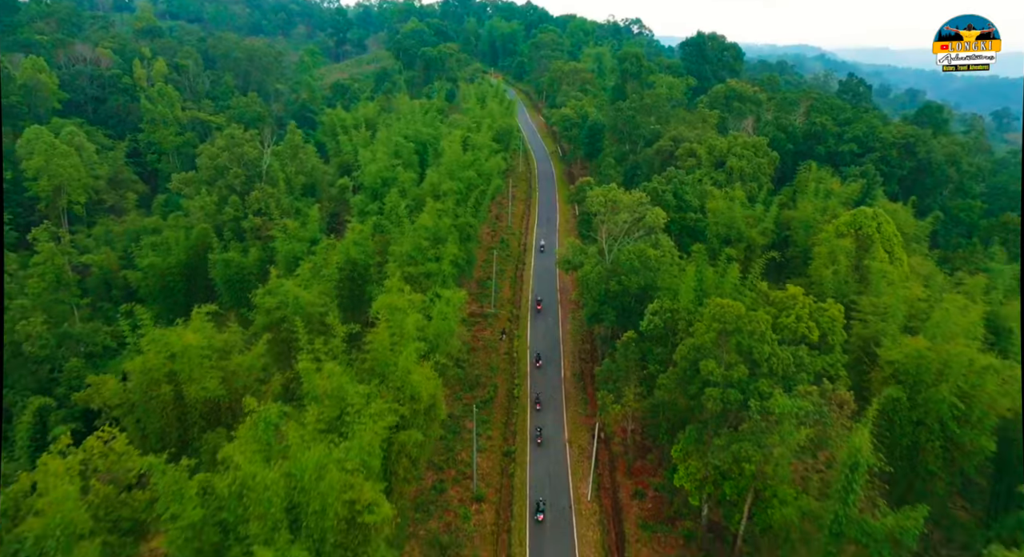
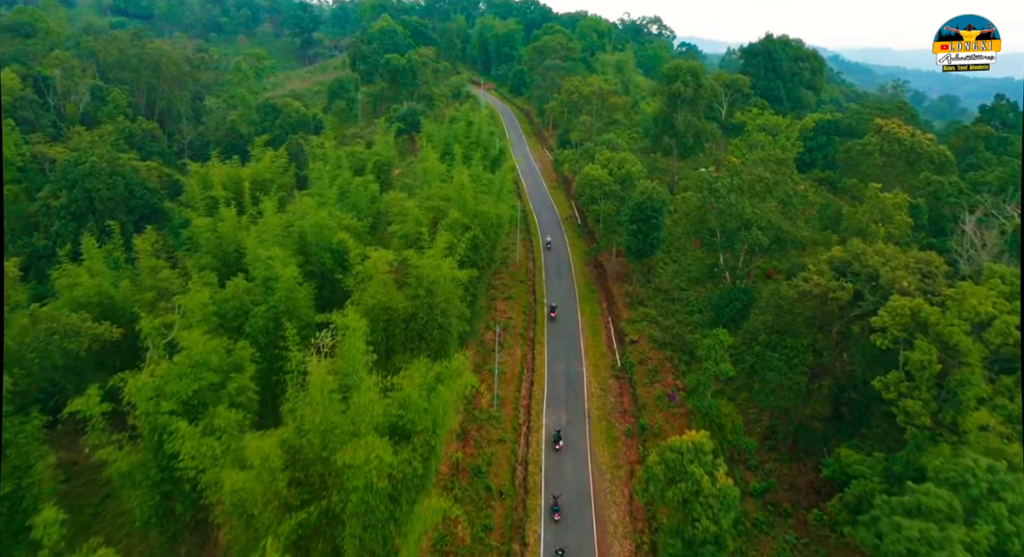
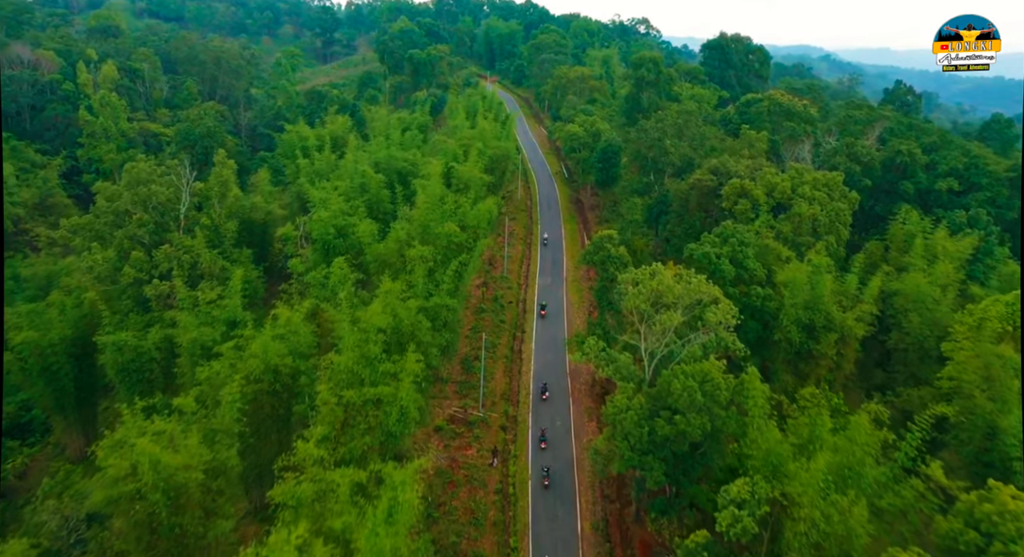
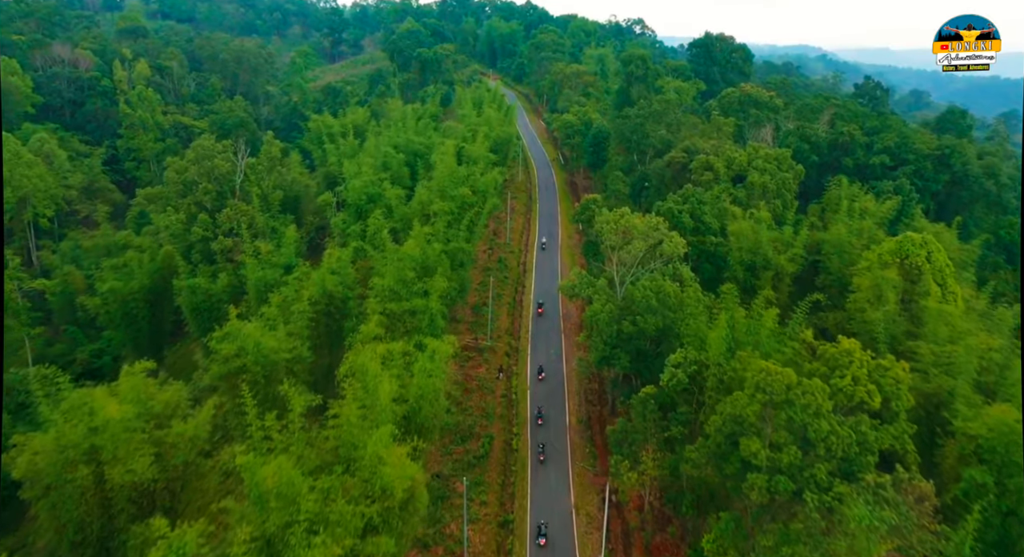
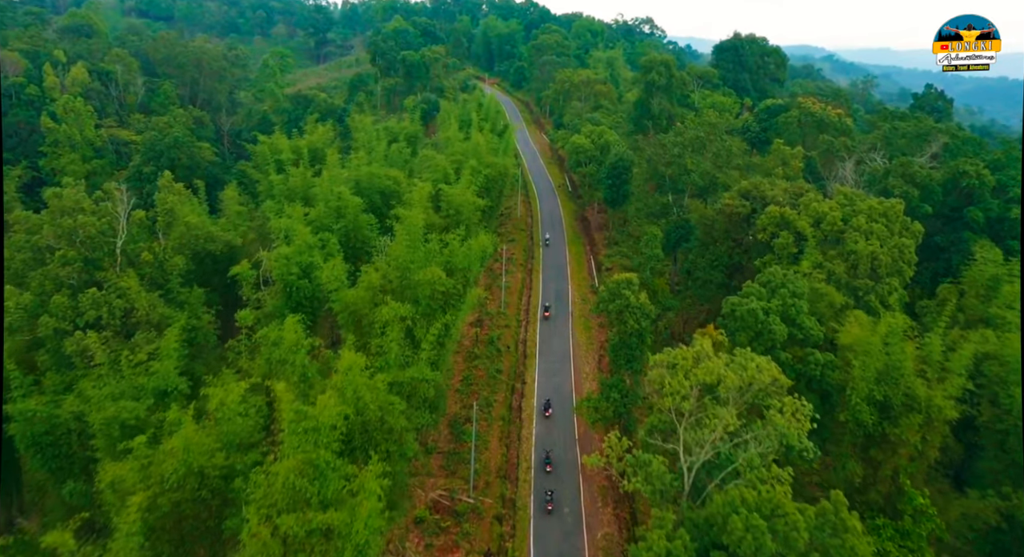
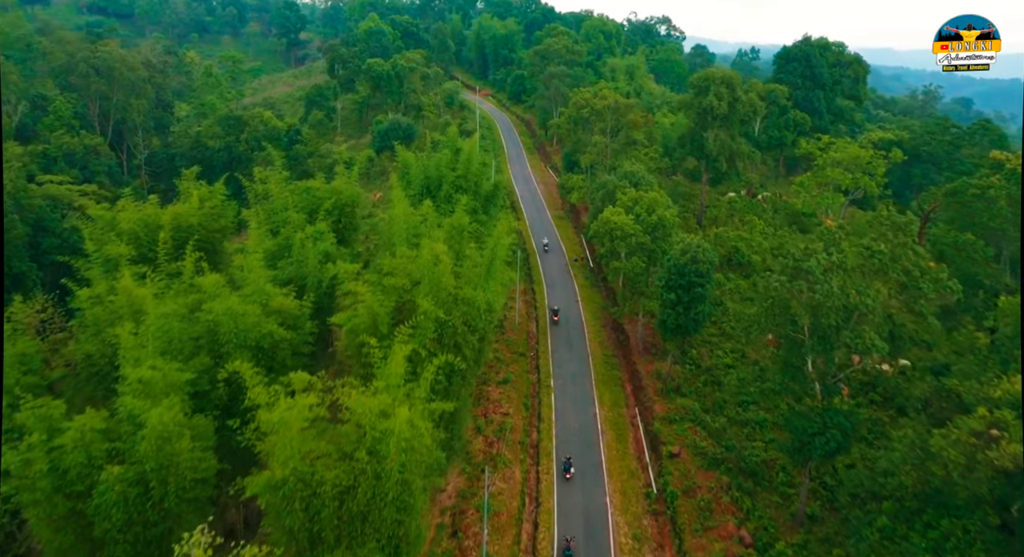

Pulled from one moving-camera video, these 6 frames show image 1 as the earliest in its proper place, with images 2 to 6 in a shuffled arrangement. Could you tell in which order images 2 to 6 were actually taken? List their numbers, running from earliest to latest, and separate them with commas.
4, 3, 5, 2, 6
